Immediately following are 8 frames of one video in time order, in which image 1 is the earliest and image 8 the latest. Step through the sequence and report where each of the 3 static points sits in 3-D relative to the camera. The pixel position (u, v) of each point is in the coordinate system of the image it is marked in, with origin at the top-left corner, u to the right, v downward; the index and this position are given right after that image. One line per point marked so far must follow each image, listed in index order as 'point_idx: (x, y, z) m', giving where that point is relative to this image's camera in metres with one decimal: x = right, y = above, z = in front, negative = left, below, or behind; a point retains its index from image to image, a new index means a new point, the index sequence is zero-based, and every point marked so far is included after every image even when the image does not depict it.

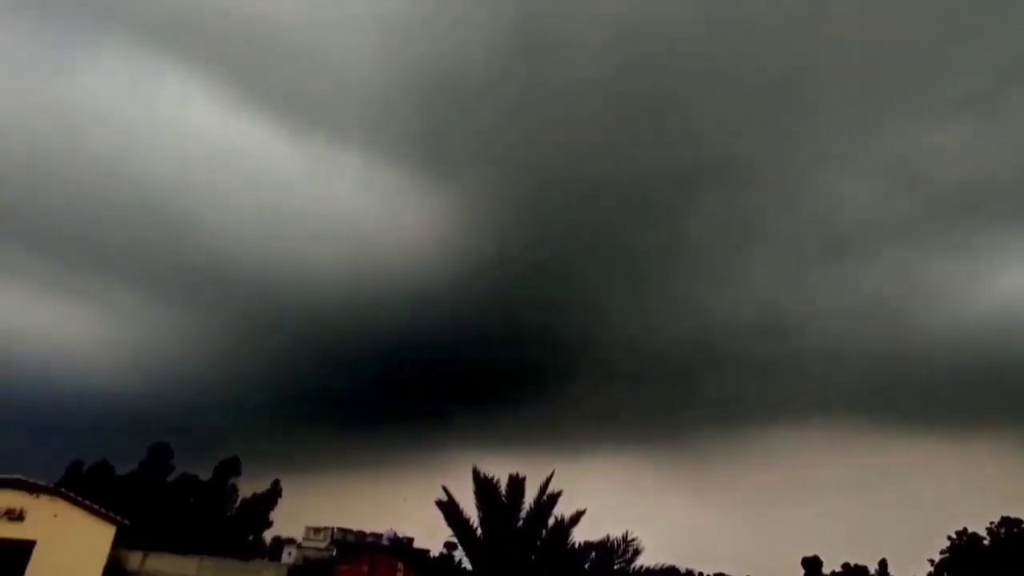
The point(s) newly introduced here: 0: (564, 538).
0: (+1.2, -6.0, +14.1) m
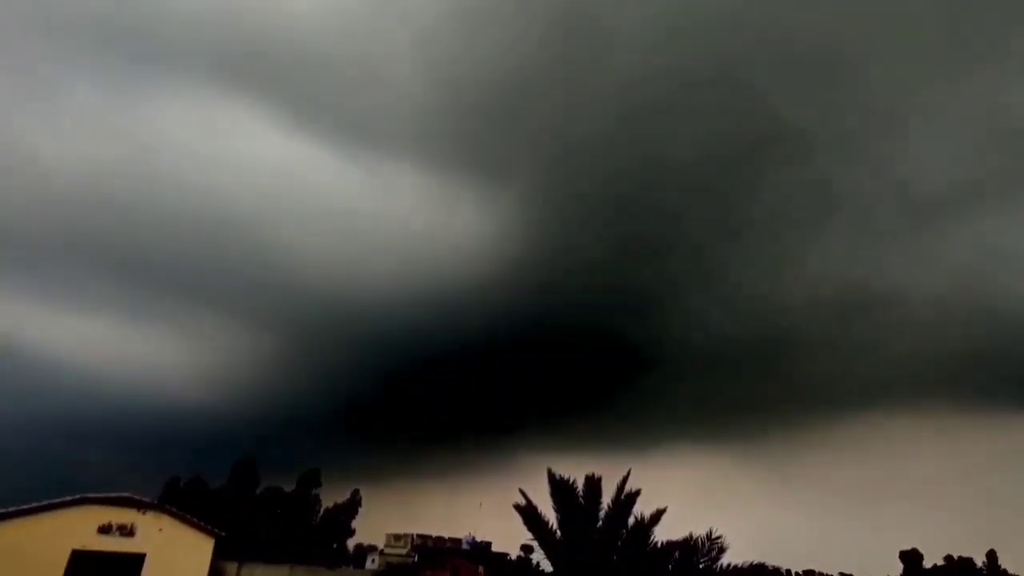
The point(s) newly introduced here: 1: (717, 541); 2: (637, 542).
0: (+3.2, -5.9, +13.9) m
1: (+4.6, -5.7, +13.3) m
2: (+2.9, -6.0, +13.8) m
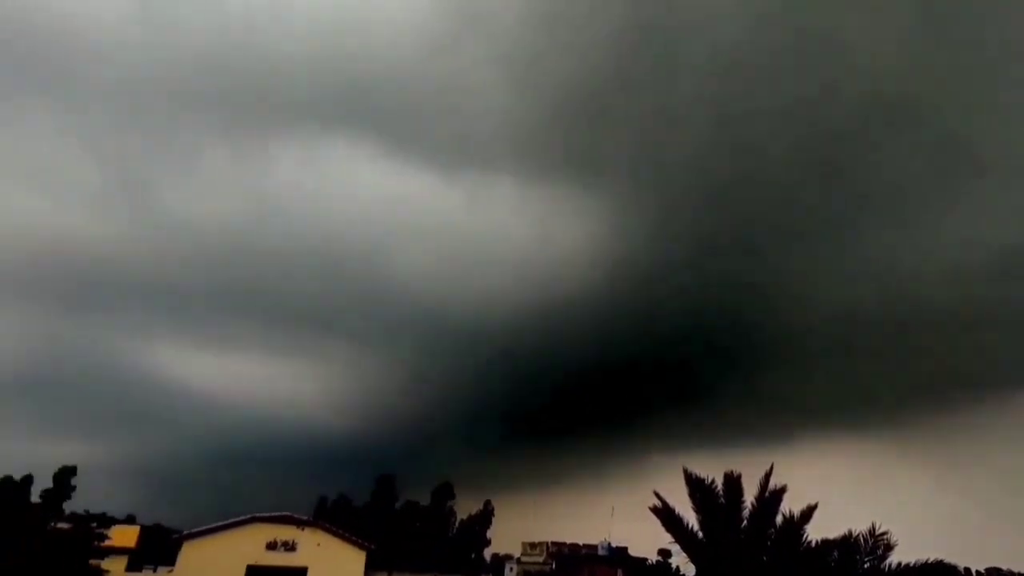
0: (+6.4, -5.5, +12.9) m
1: (+7.7, -5.1, +12.1) m
2: (+6.2, -5.6, +12.9) m
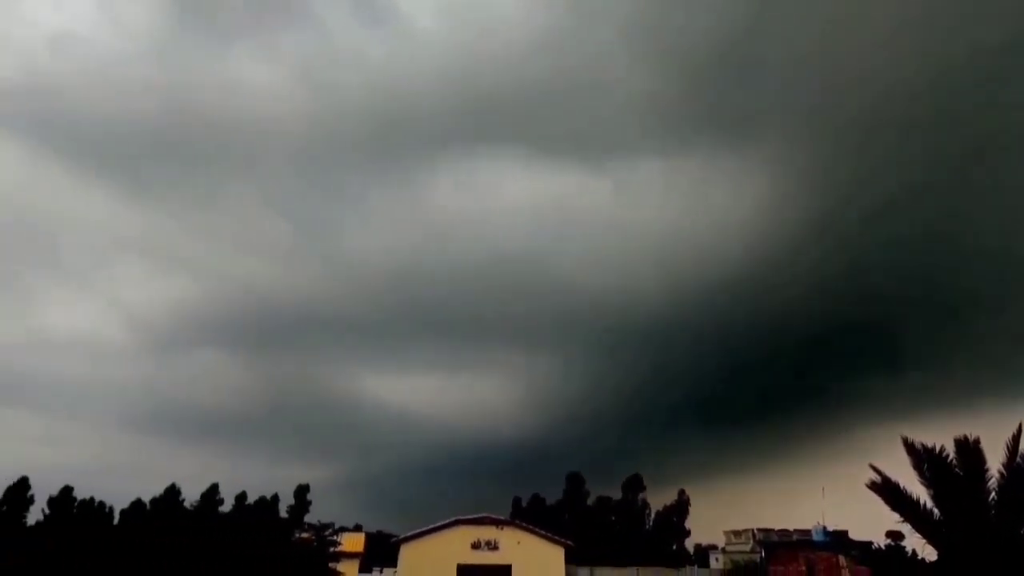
0: (+10.2, -3.9, +10.6) m
1: (+11.1, -3.4, +9.4) m
2: (+10.0, -4.0, +10.6) m
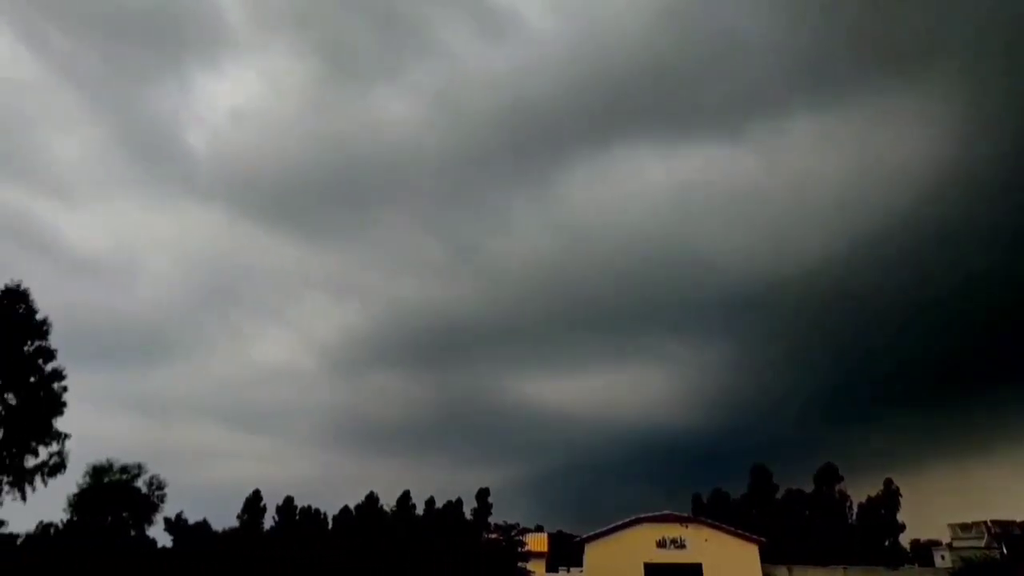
0: (+13.1, -2.5, +7.6) m
1: (+13.6, -1.8, +6.3) m
2: (+12.9, -2.6, +7.7) m
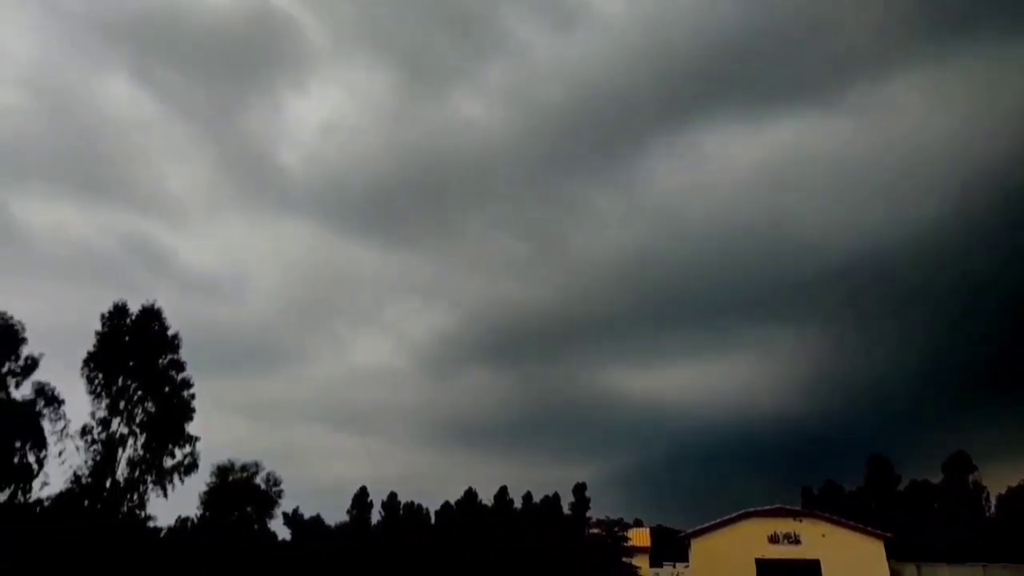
0: (+14.4, -1.6, +5.7) m
1: (+14.8, -1.0, +4.3) m
2: (+14.3, -1.8, +5.8) m
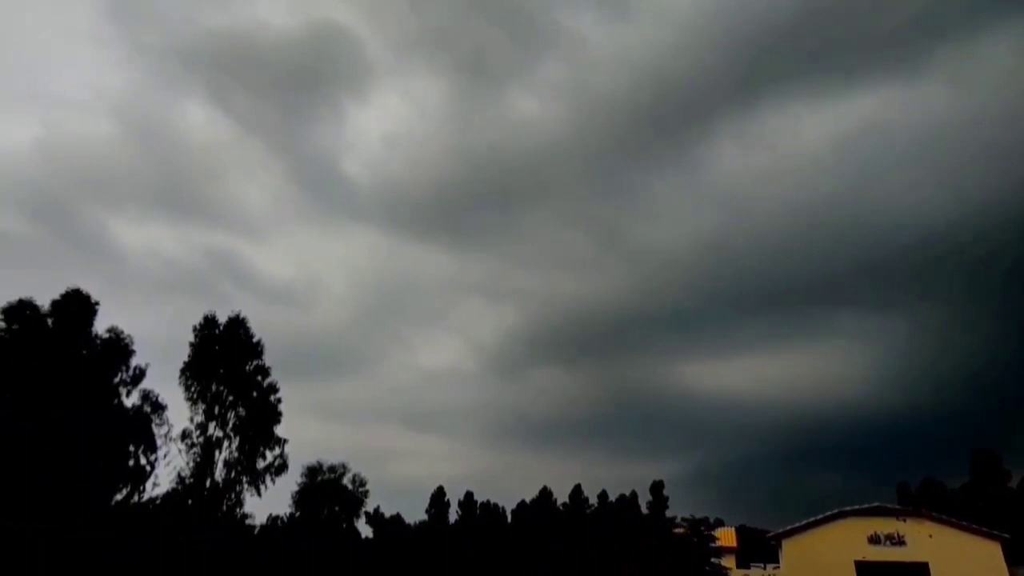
0: (+15.5, -1.0, +4.0) m
1: (+15.6, -0.4, +2.6) m
2: (+15.3, -1.2, +4.1) m
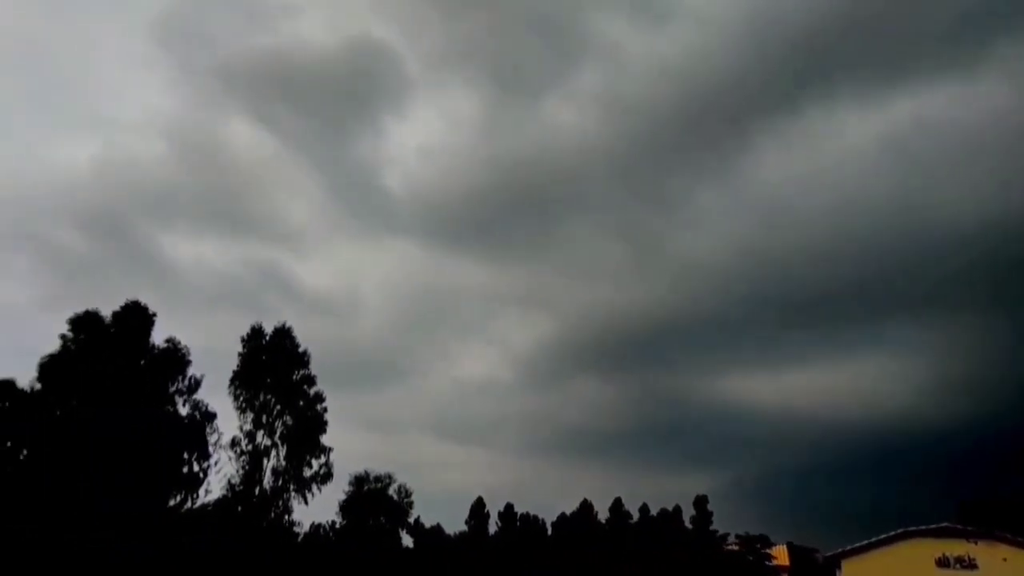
0: (+16.2, -1.0, +2.9) m
1: (+16.3, -0.4, +1.5) m
2: (+16.1, -1.2, +3.1) m
